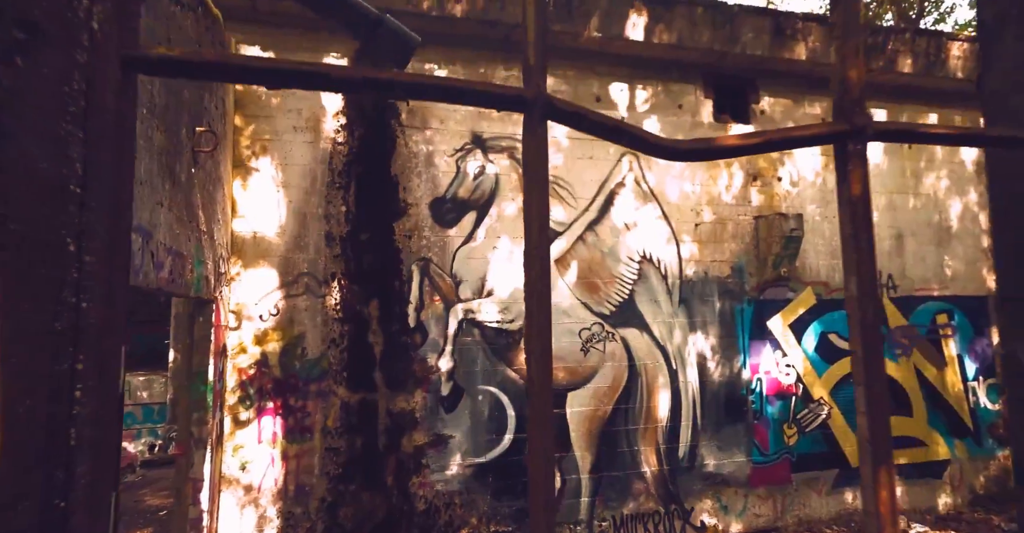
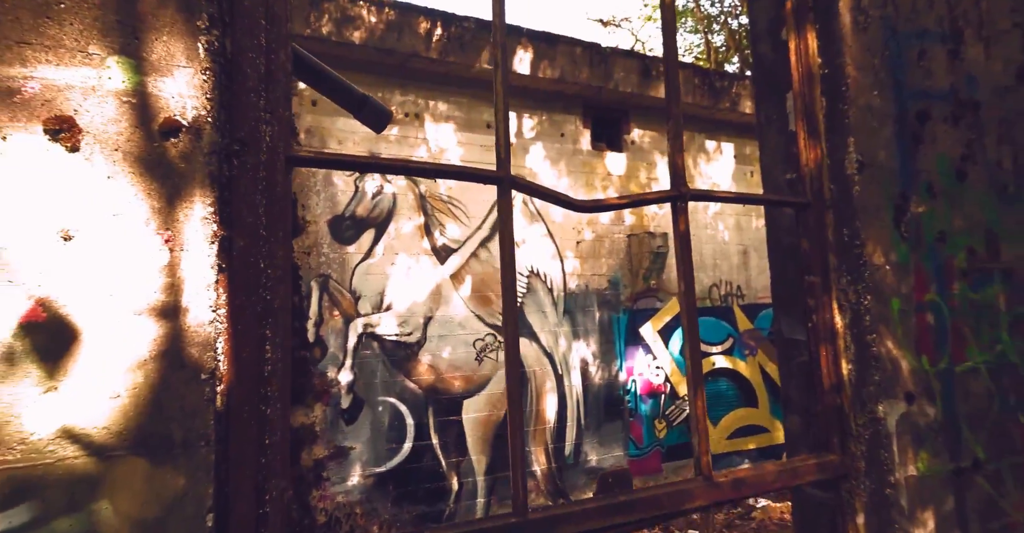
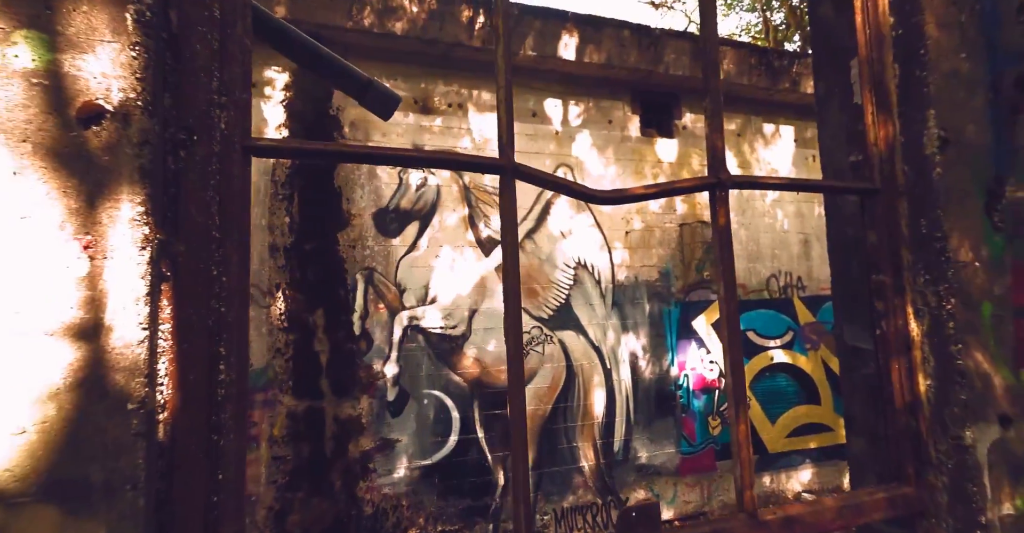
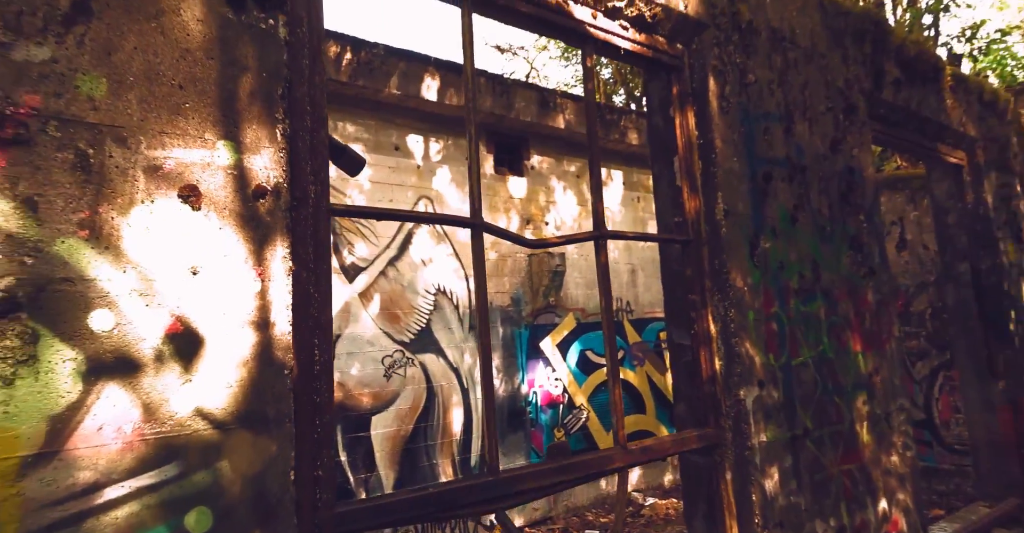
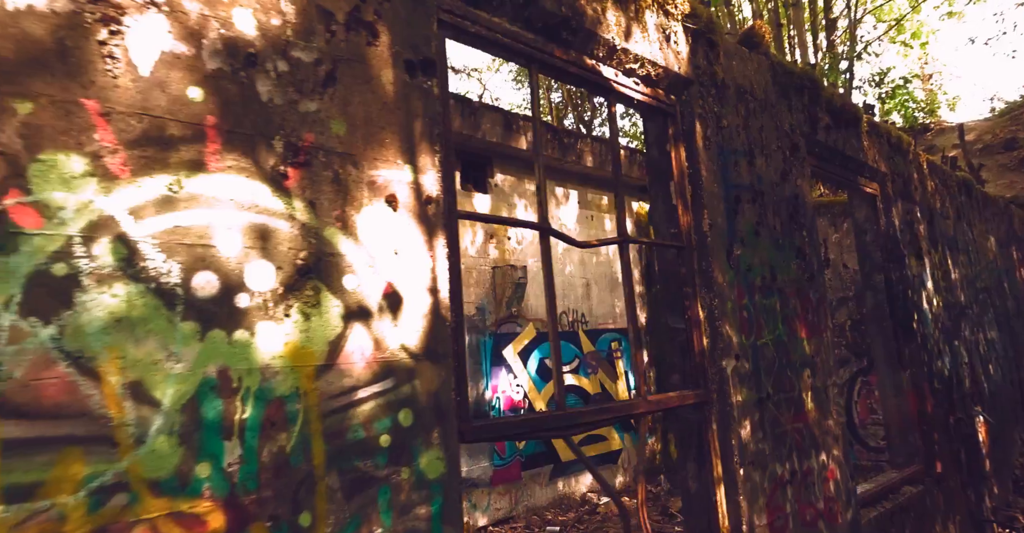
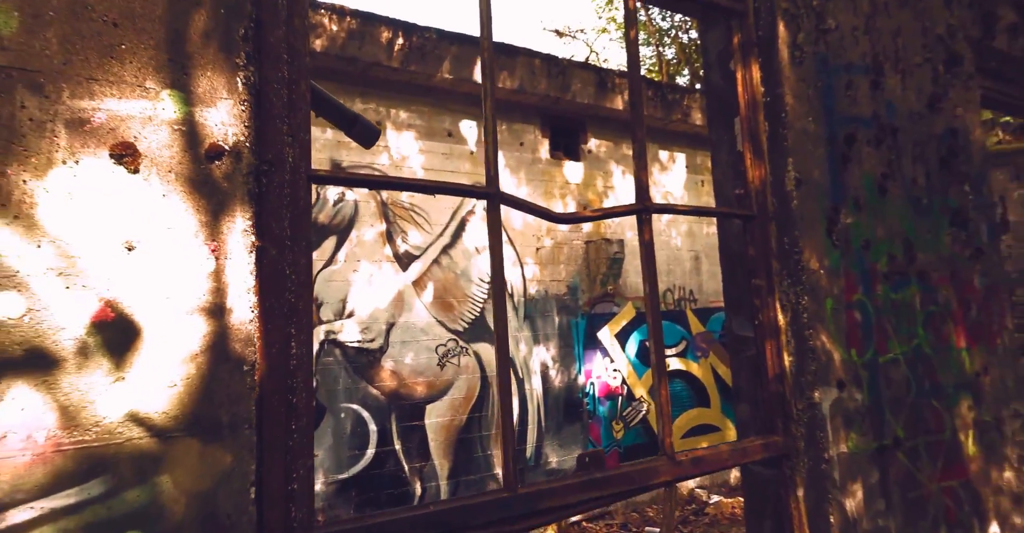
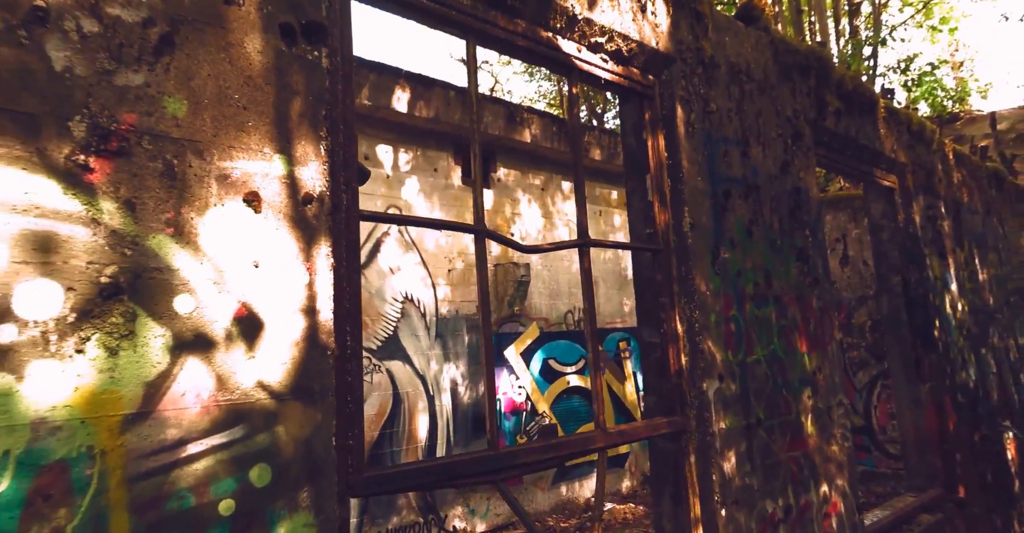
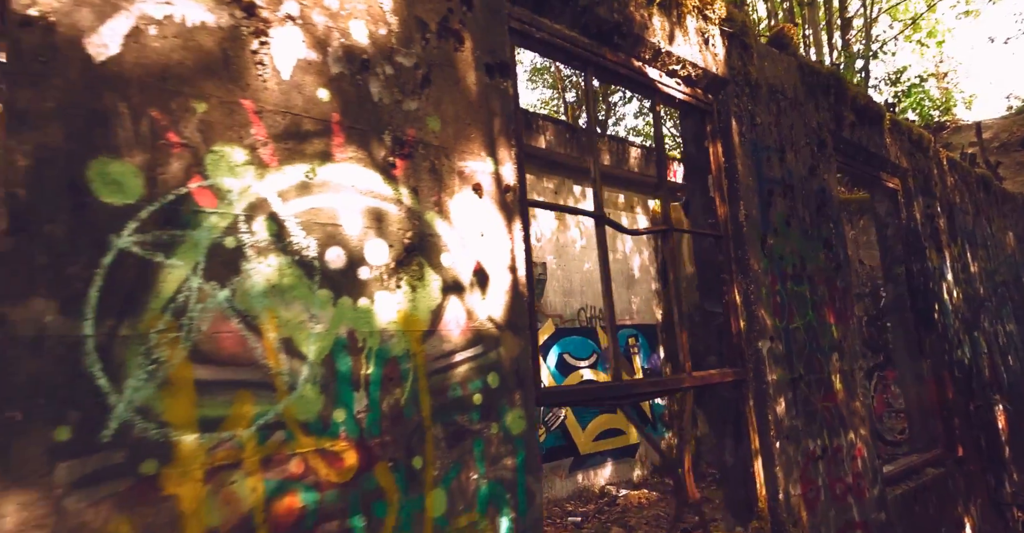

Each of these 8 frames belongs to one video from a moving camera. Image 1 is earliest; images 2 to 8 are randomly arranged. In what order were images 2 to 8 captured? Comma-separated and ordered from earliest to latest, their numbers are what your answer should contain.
3, 2, 6, 4, 7, 5, 8
